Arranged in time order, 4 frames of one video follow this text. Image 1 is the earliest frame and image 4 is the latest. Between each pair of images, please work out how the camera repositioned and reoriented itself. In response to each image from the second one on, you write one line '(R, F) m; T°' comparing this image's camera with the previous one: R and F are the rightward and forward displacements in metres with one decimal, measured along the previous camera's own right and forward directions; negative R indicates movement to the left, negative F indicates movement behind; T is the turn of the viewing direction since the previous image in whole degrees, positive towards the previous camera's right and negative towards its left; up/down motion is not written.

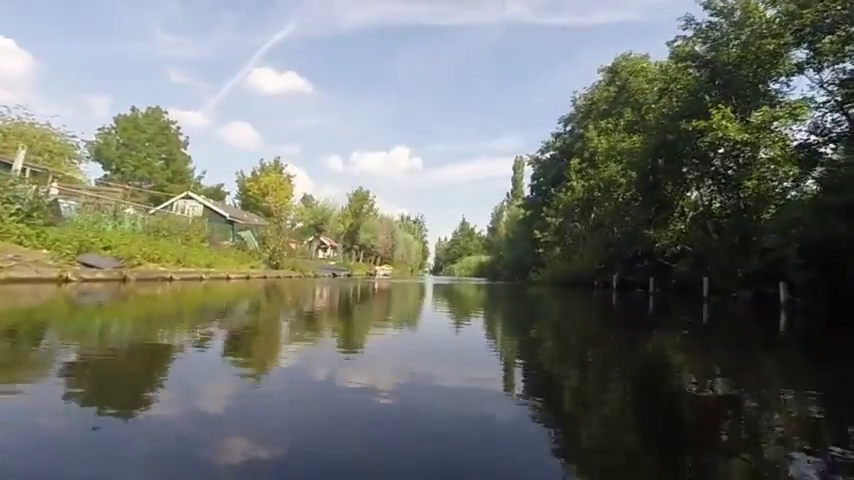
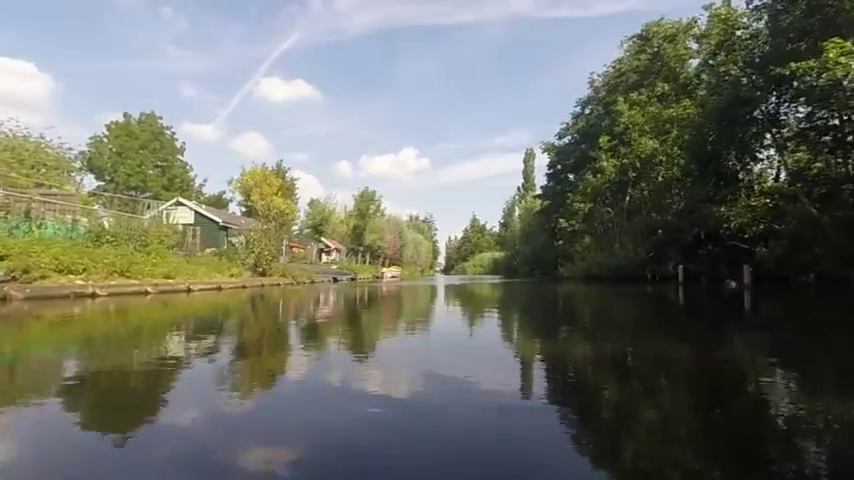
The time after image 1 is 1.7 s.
(0.0, +1.3) m; -1°
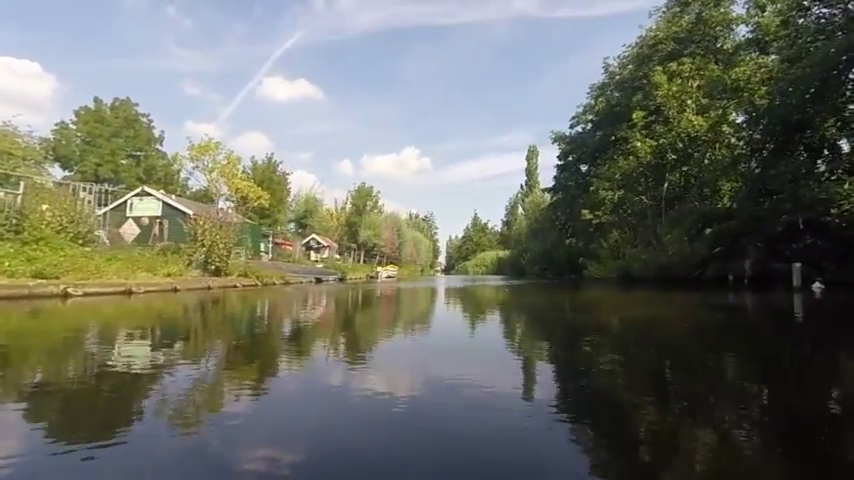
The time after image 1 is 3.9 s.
(0.0, +1.6) m; 0°
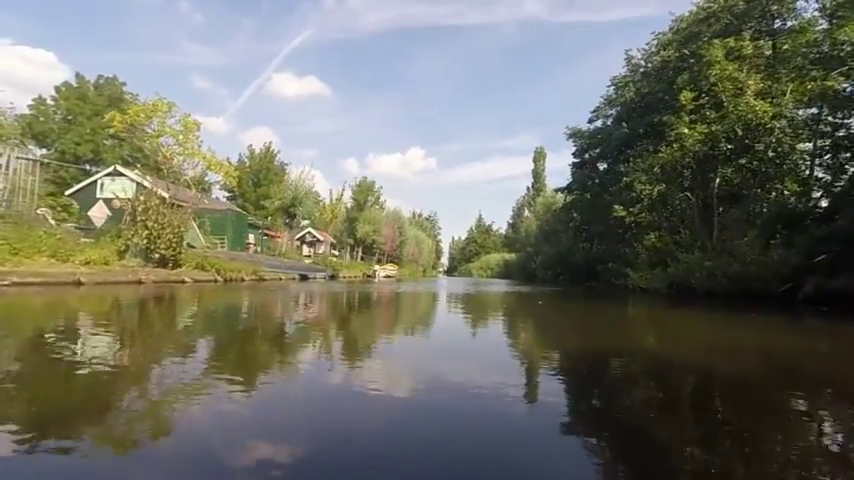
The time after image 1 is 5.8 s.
(0.0, +1.3) m; 0°
